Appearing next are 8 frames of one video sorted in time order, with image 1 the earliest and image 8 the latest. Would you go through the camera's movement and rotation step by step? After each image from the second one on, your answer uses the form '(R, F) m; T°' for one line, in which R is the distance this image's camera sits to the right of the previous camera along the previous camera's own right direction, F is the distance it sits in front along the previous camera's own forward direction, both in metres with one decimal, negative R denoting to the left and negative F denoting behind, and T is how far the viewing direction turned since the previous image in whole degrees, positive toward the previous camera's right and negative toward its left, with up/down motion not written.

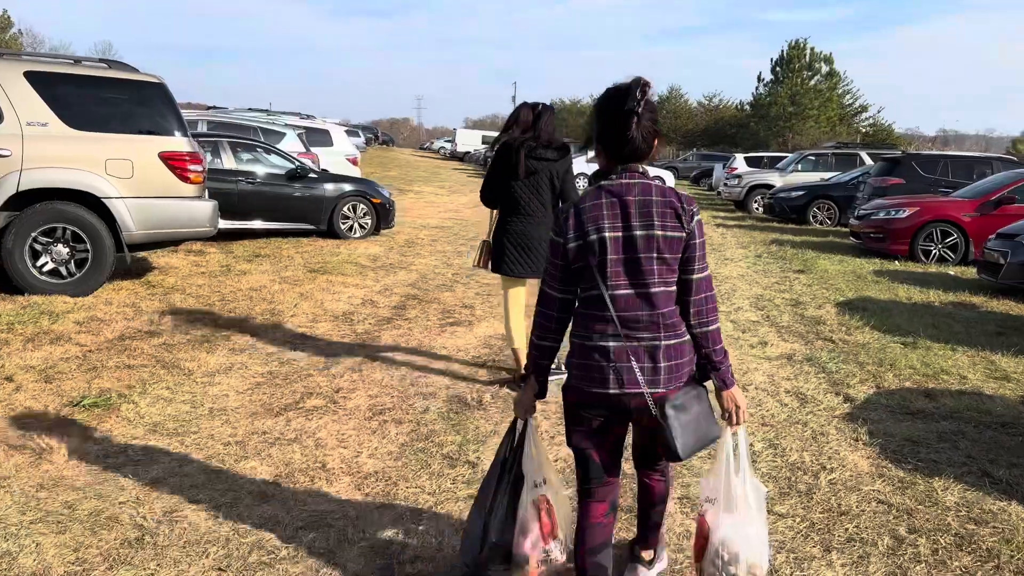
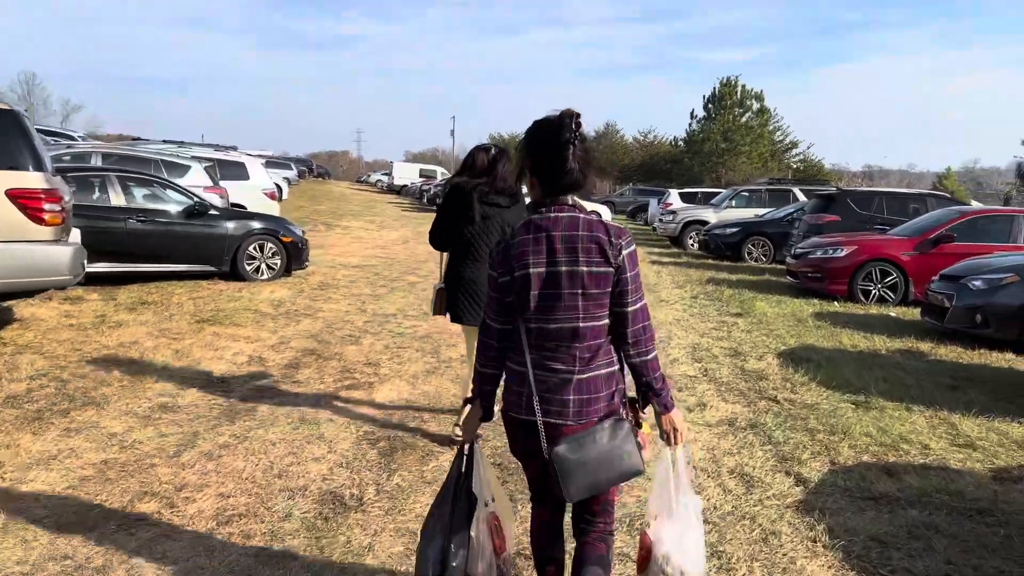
(+0.2, +0.7) m; +4°
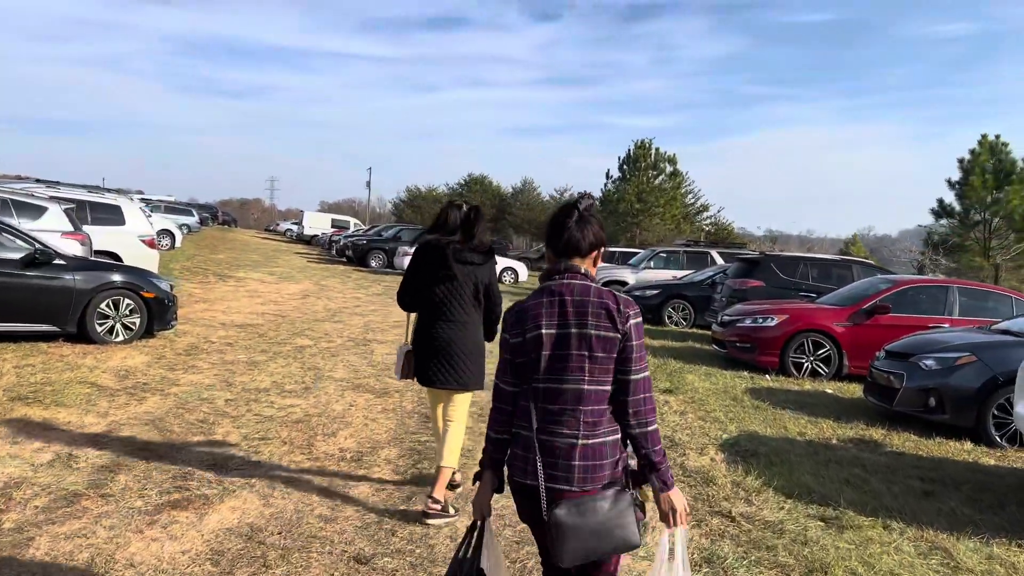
(+0.1, +1.0) m; +6°
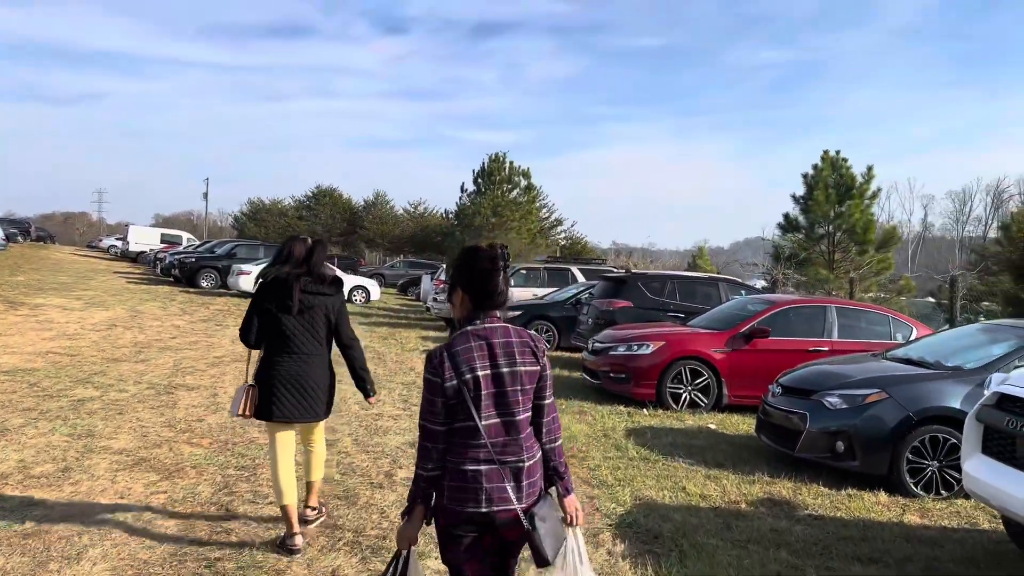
(+0.1, +1.2) m; +11°
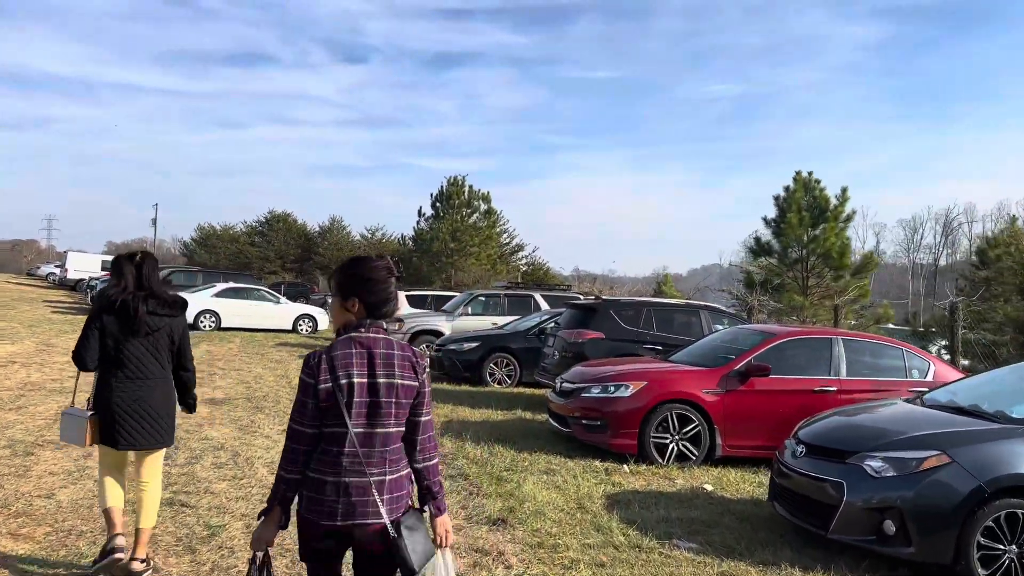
(+0.1, +1.3) m; +3°
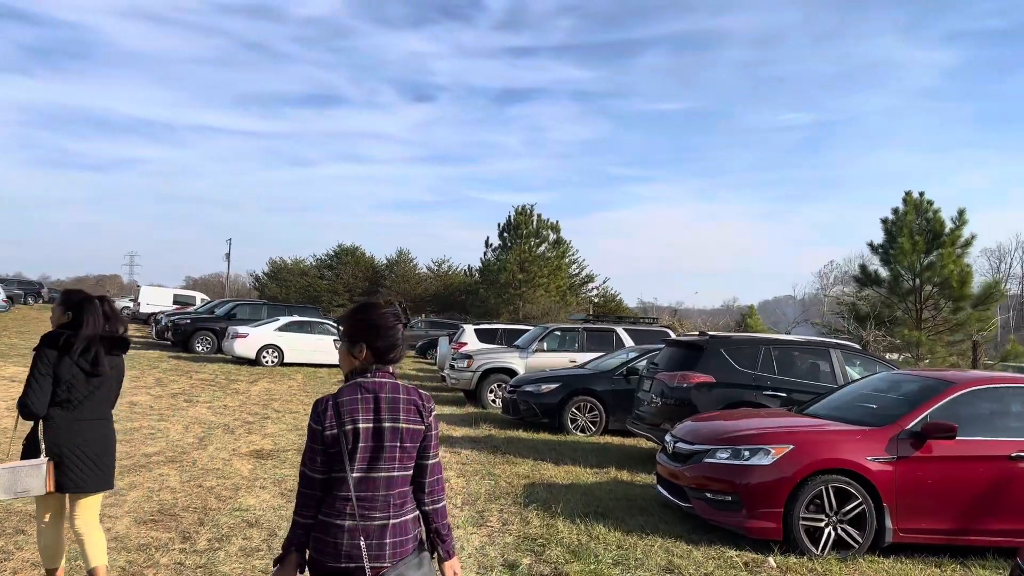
(-0.3, +1.3) m; -5°
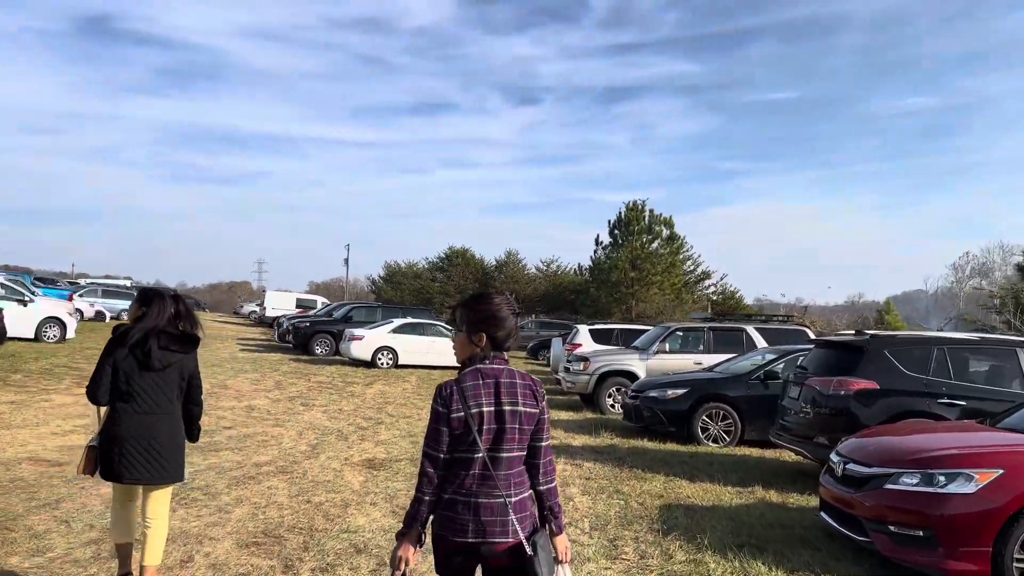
(-0.1, +0.7) m; -8°
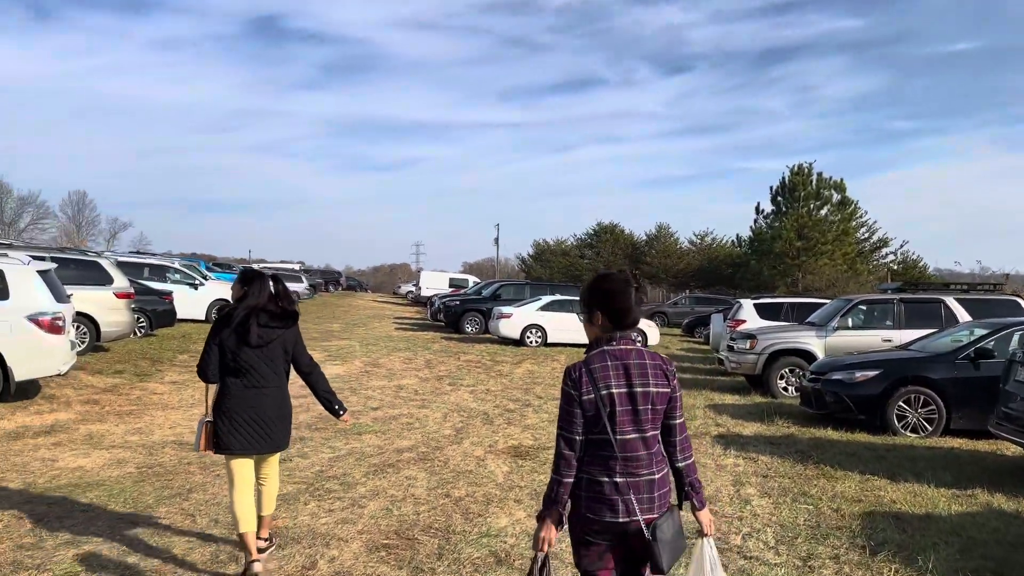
(-0.1, +0.7) m; -11°
